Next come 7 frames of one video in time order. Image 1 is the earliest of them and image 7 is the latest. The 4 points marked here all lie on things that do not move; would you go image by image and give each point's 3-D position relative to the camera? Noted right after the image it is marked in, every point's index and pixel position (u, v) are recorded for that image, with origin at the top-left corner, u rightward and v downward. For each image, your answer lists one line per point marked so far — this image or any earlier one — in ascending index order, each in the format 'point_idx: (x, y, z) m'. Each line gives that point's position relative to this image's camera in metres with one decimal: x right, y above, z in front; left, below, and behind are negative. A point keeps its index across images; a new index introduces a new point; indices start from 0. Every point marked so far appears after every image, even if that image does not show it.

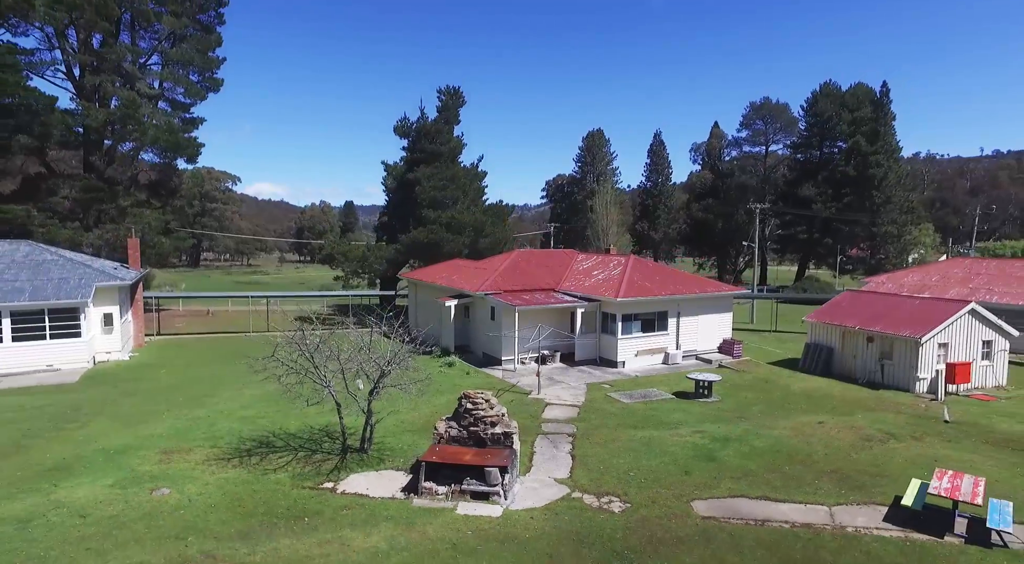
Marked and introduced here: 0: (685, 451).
0: (+3.2, -3.0, +11.5) m
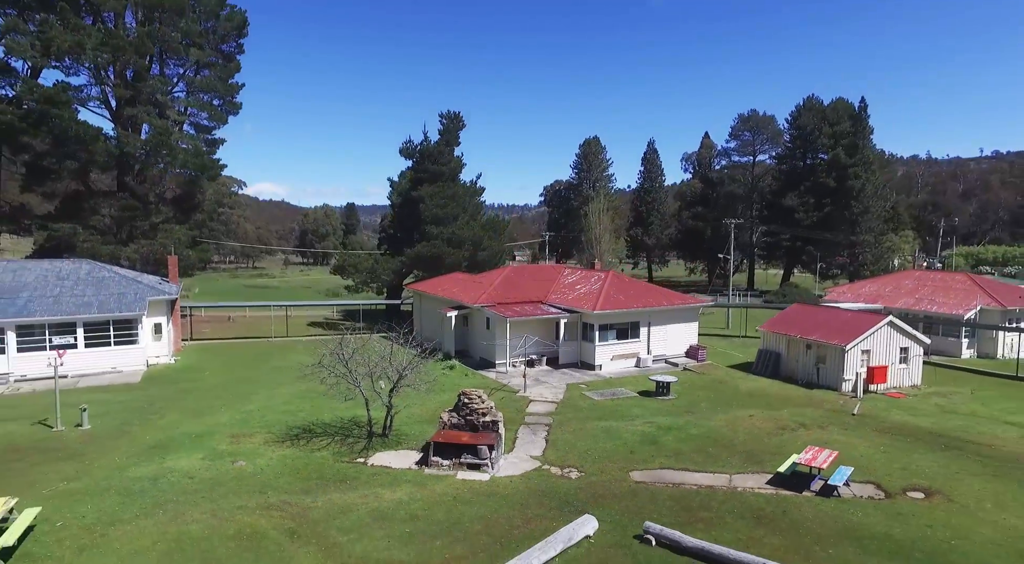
0: (+2.9, -3.6, +14.8) m
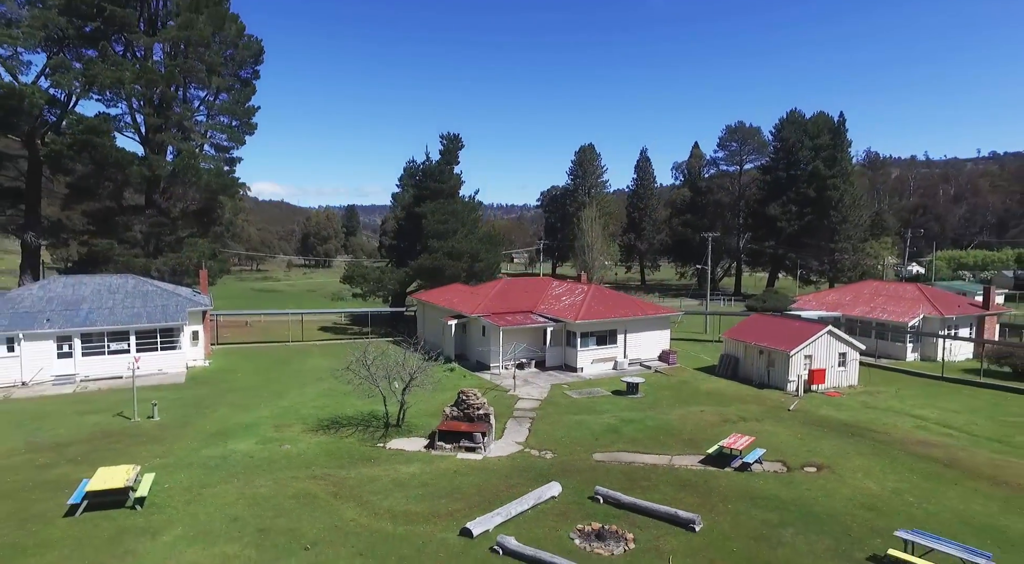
0: (+2.6, -4.1, +18.2) m
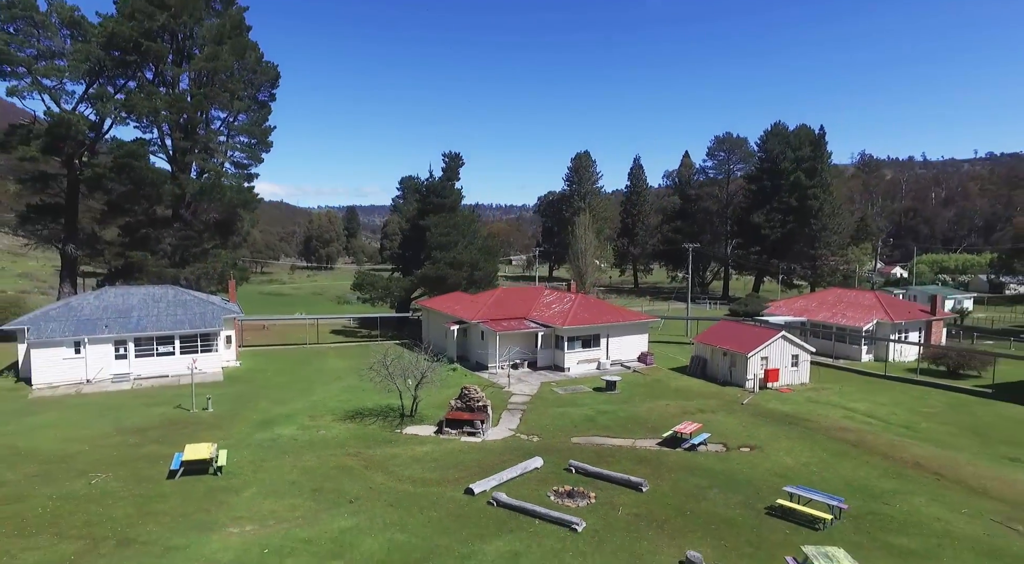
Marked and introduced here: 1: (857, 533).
0: (+2.4, -4.6, +21.8) m
1: (+6.8, -4.9, +12.5) m
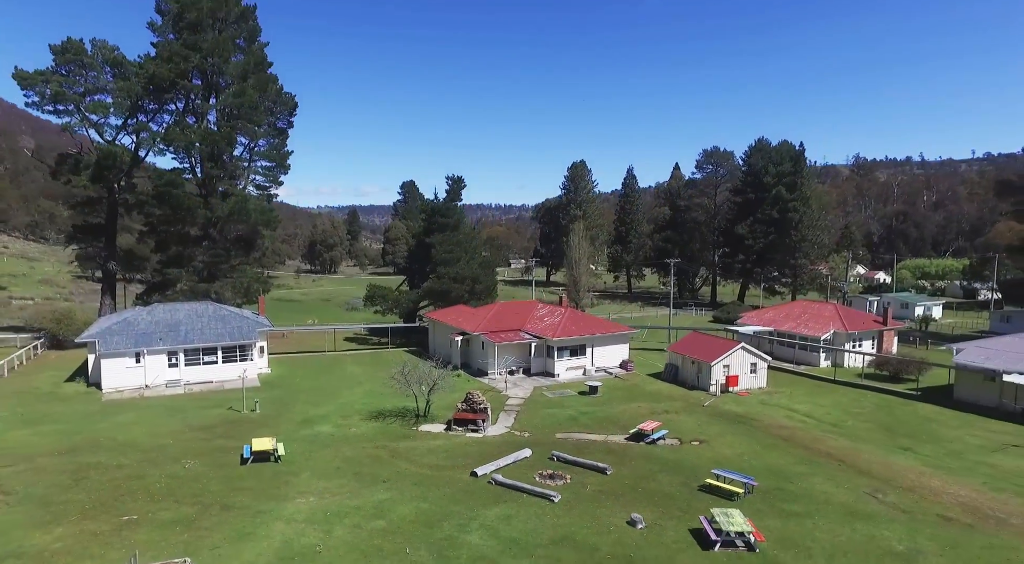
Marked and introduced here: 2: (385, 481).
0: (+2.2, -5.6, +26.2) m
1: (+6.7, -5.9, +17.0) m
2: (-3.7, -5.8, +18.5) m
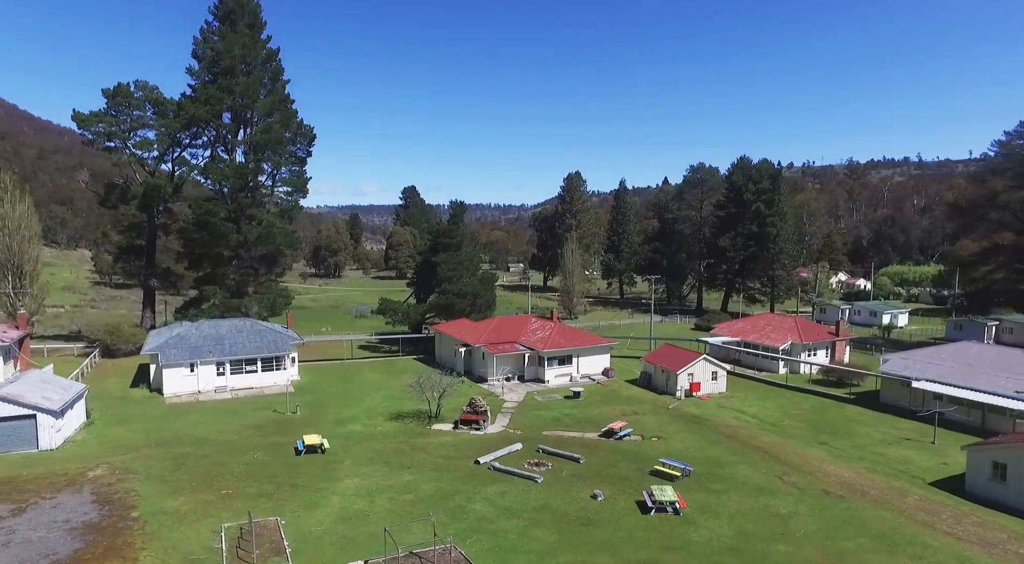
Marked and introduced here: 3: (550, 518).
0: (+2.0, -6.8, +31.8) m
1: (+6.5, -7.1, +22.6) m
2: (-3.9, -7.0, +24.1) m
3: (+1.2, -7.3, +19.6) m
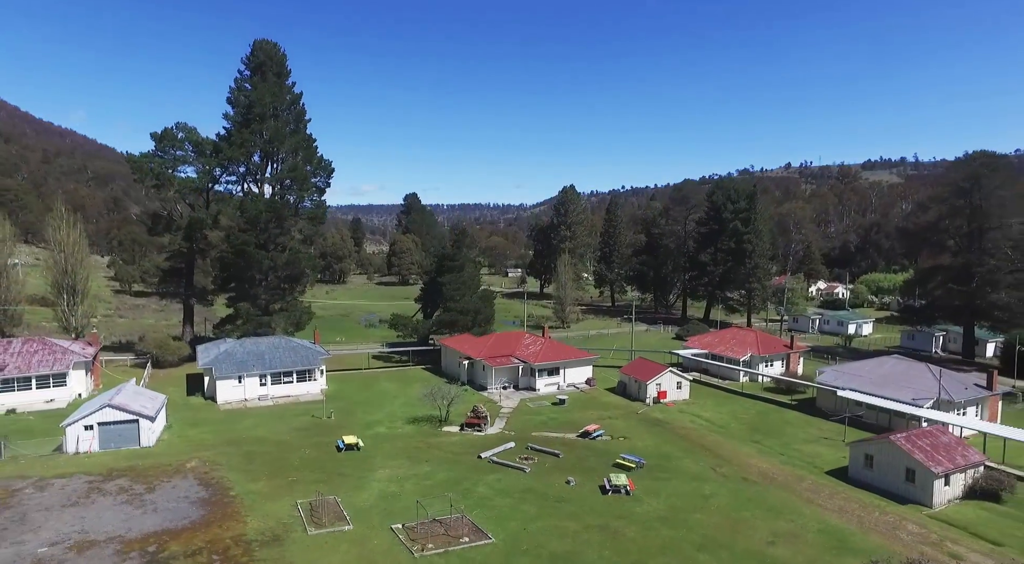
0: (+1.7, -8.5, +38.7) m
1: (+6.2, -8.8, +29.5) m
2: (-4.2, -8.7, +31.0) m
3: (+0.9, -9.0, +26.5) m
